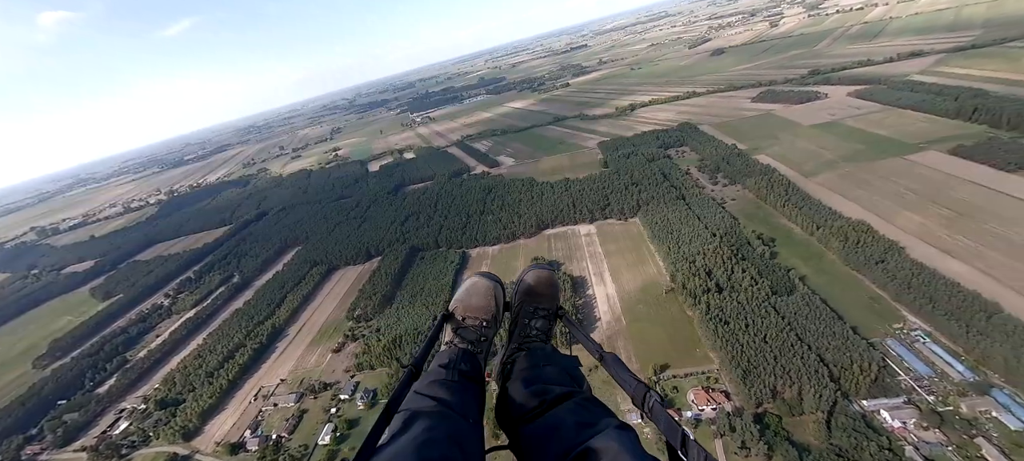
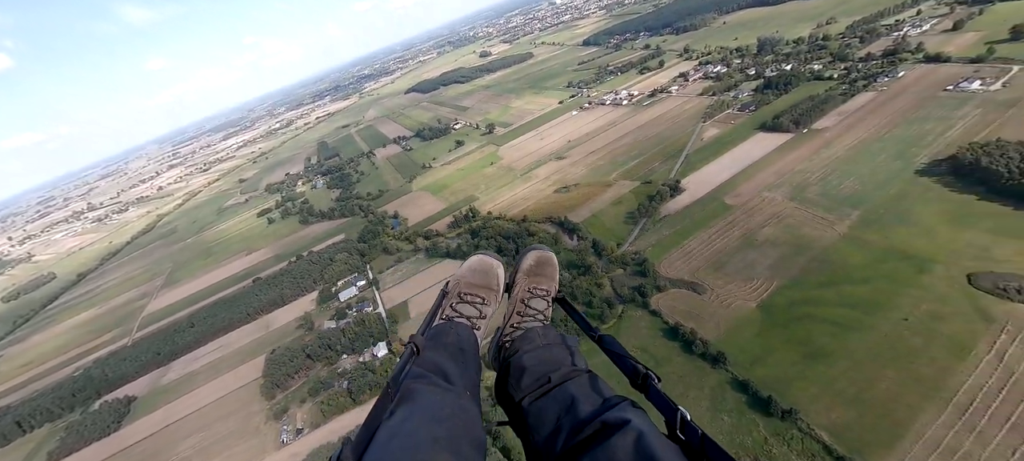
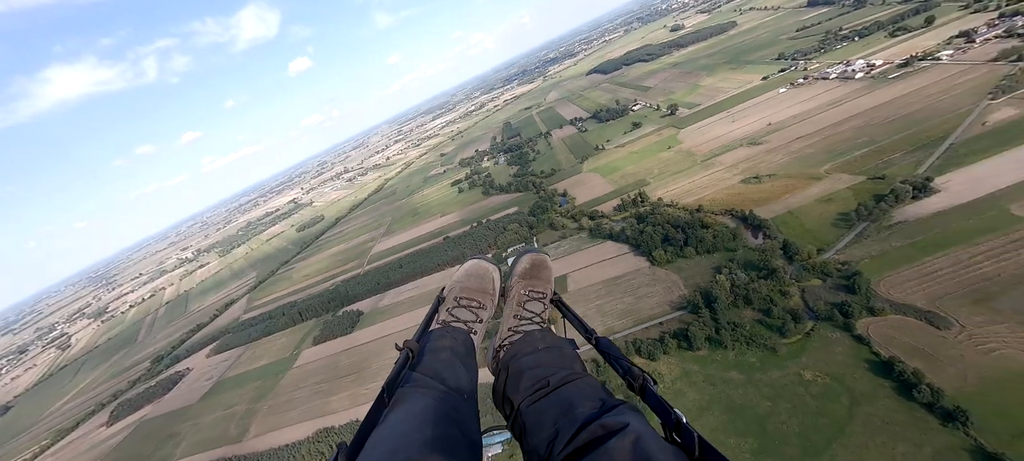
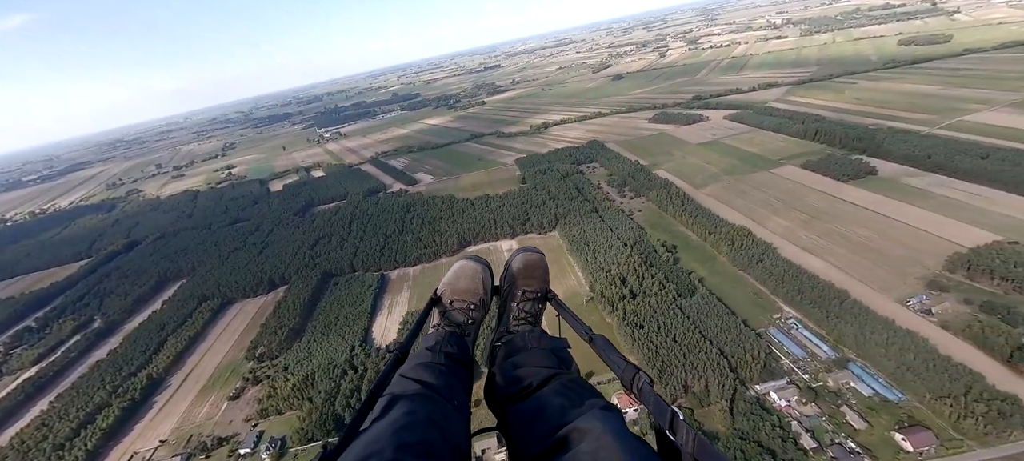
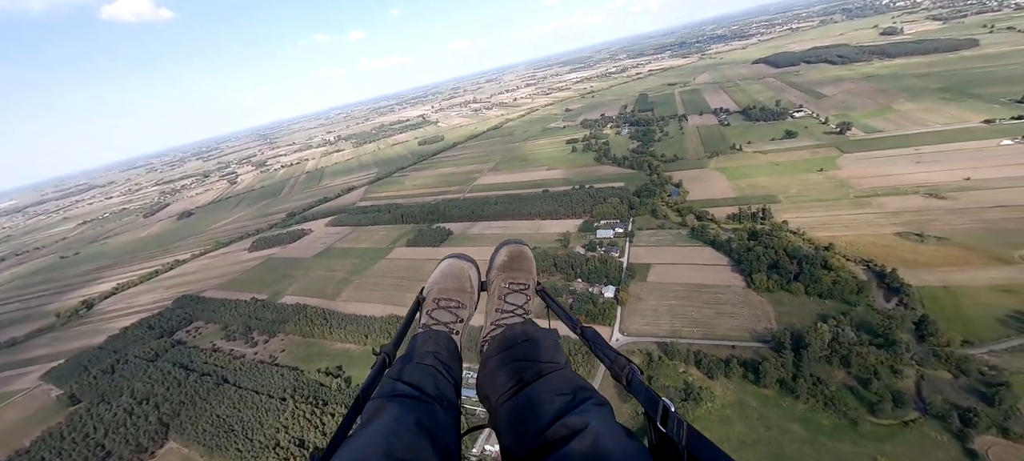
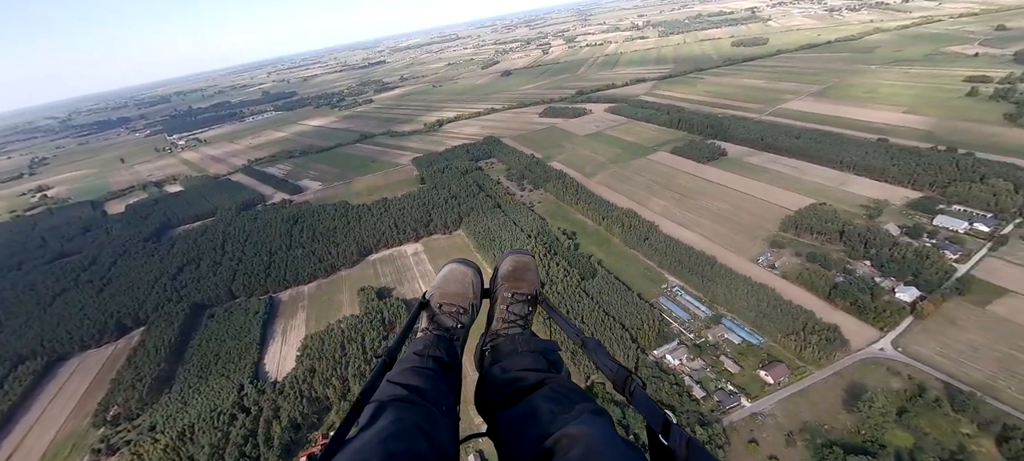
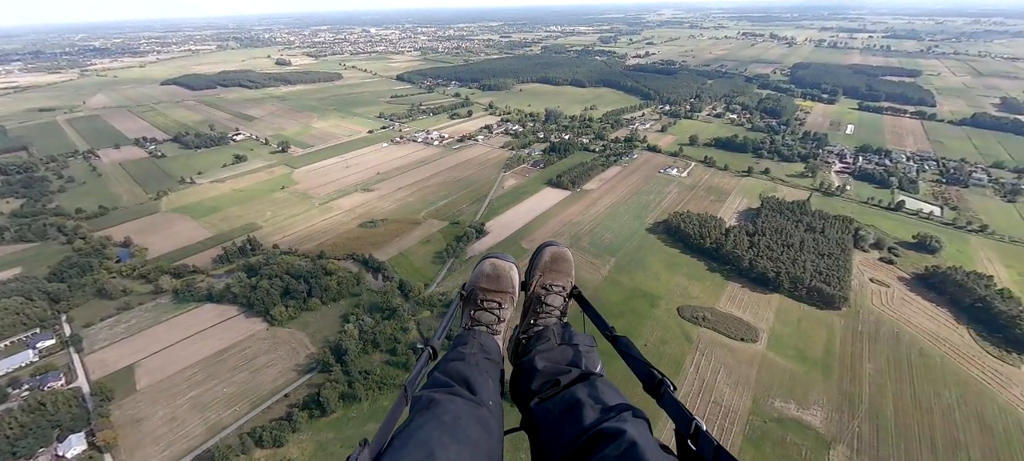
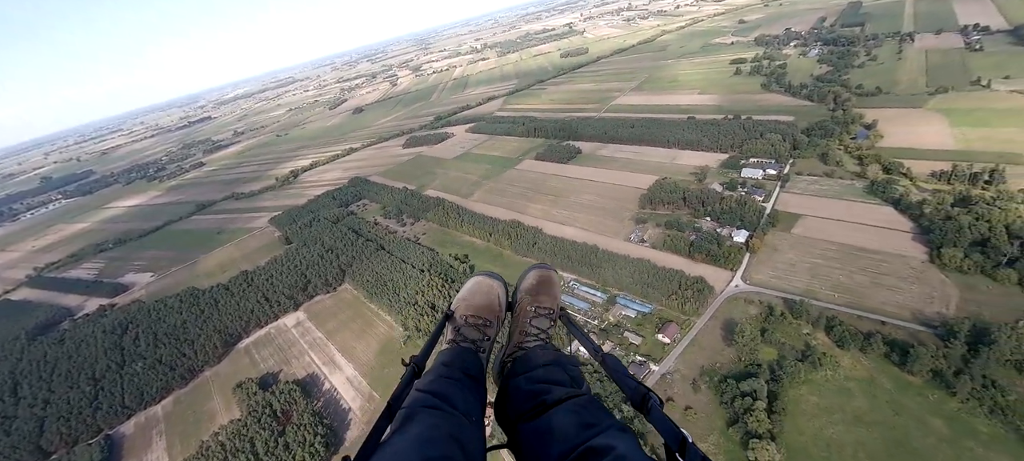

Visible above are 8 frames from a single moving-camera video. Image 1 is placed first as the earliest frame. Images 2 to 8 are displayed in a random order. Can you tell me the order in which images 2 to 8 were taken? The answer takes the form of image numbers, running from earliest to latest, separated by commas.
4, 6, 8, 5, 3, 2, 7
